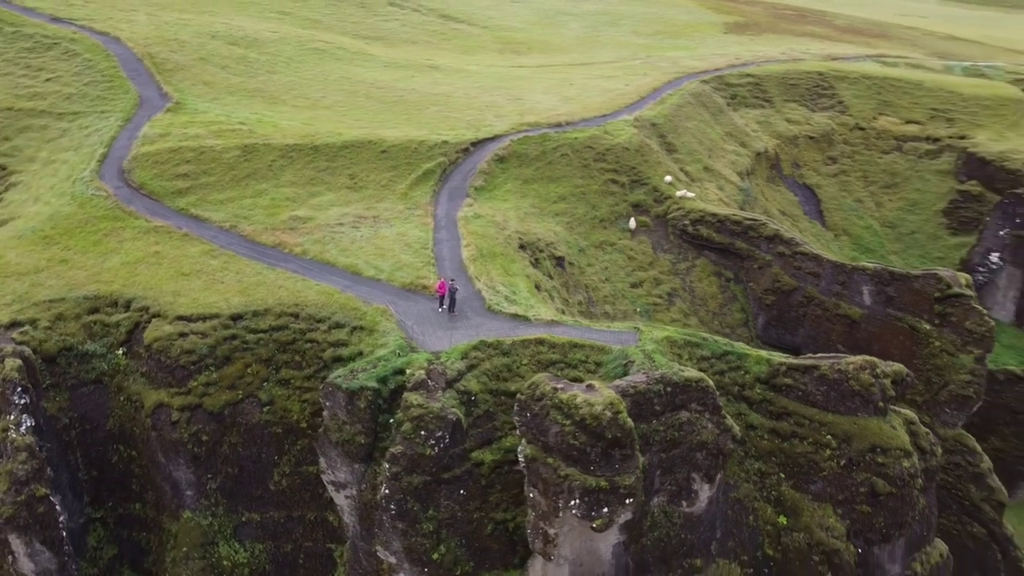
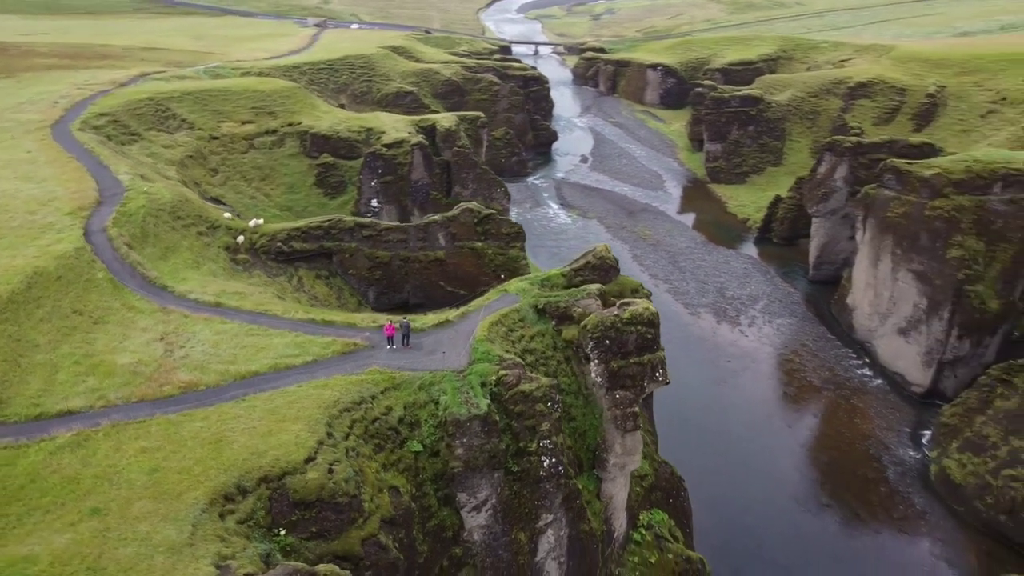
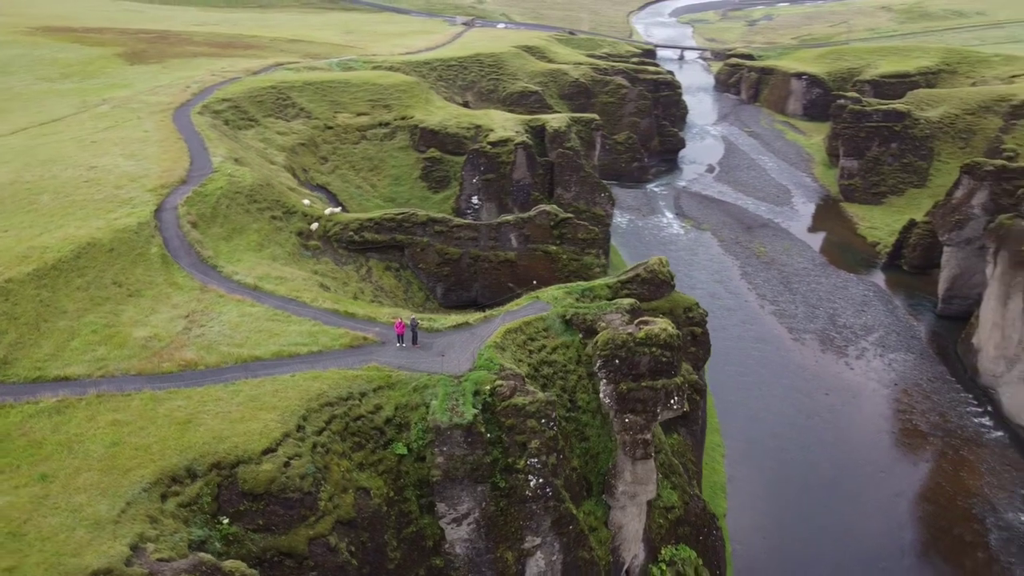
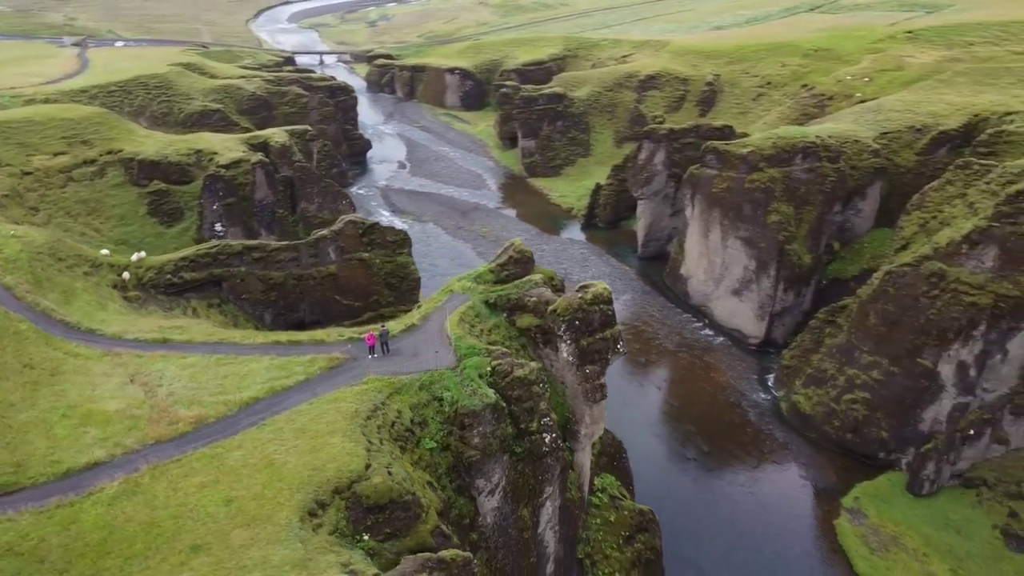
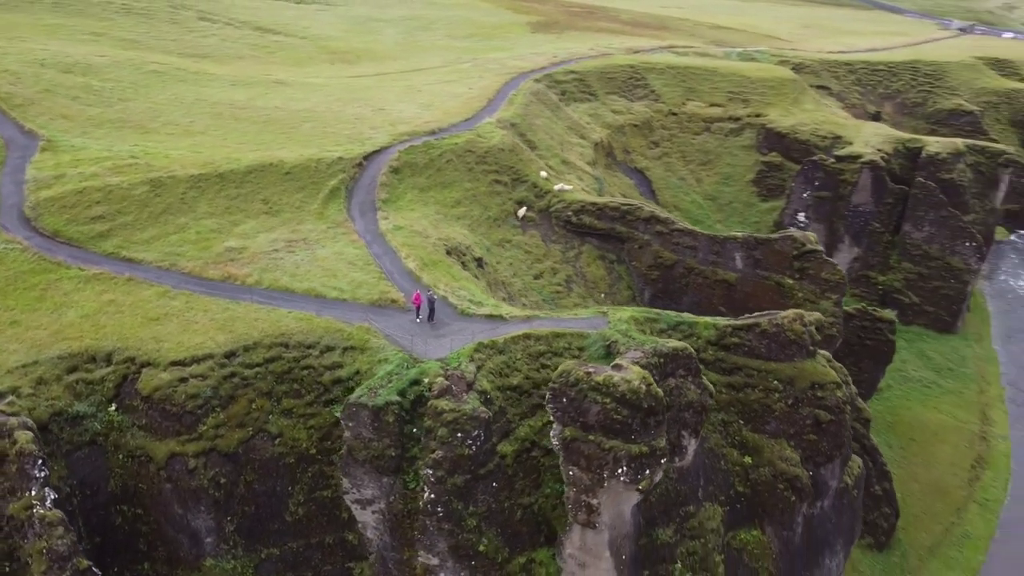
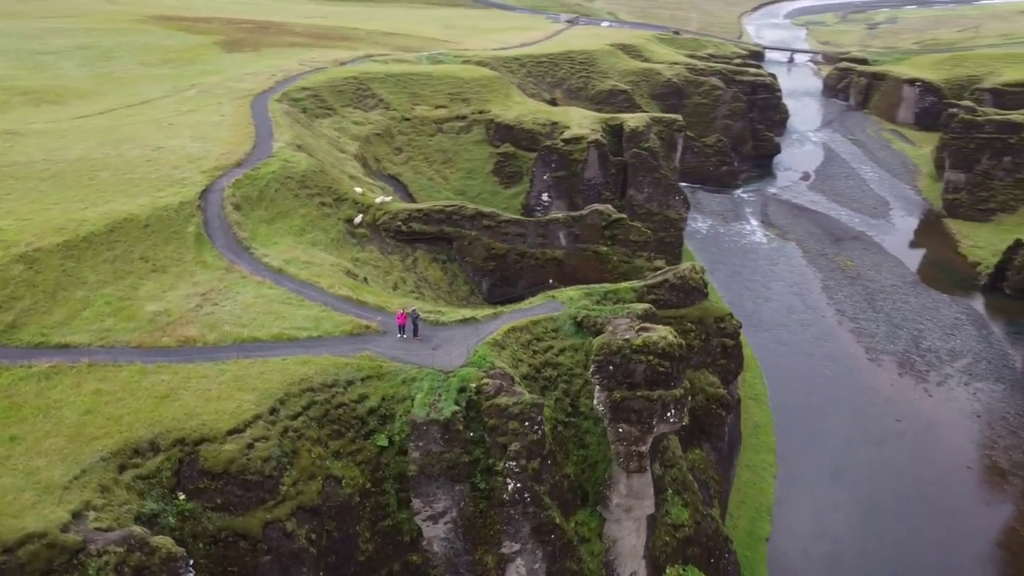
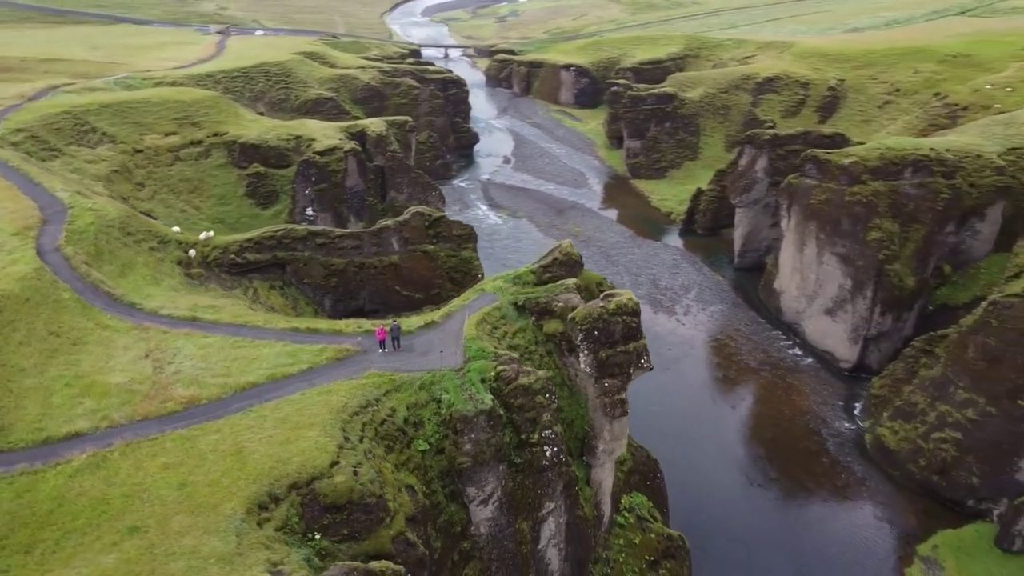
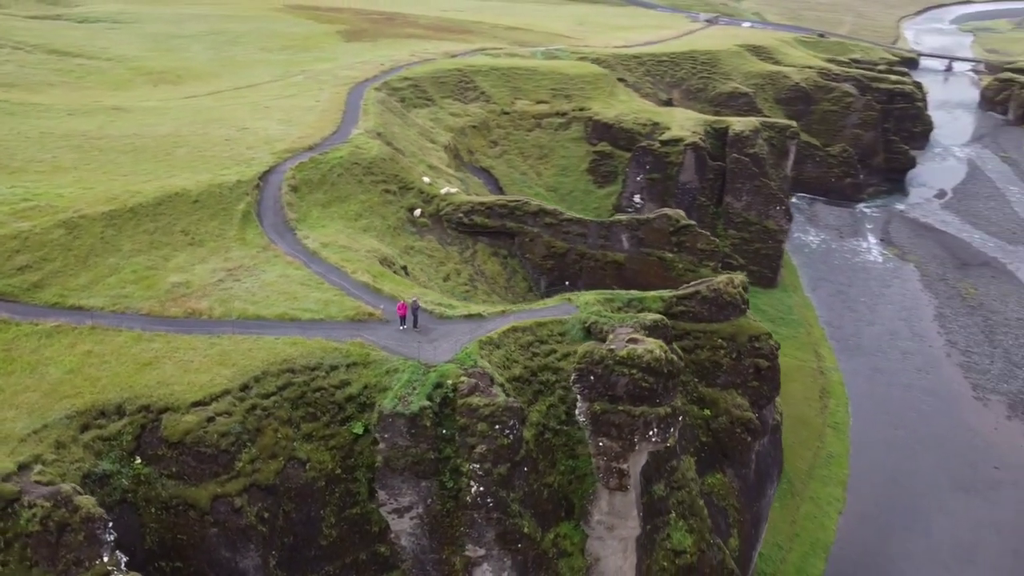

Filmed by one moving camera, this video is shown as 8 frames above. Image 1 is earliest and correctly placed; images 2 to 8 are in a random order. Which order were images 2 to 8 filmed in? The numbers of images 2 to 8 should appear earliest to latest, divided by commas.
5, 8, 6, 3, 2, 7, 4
